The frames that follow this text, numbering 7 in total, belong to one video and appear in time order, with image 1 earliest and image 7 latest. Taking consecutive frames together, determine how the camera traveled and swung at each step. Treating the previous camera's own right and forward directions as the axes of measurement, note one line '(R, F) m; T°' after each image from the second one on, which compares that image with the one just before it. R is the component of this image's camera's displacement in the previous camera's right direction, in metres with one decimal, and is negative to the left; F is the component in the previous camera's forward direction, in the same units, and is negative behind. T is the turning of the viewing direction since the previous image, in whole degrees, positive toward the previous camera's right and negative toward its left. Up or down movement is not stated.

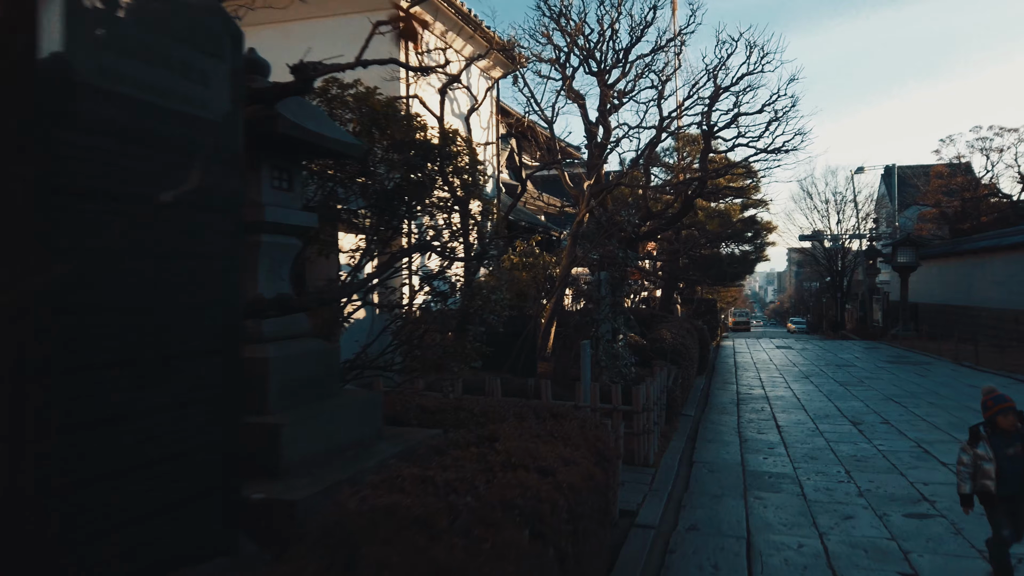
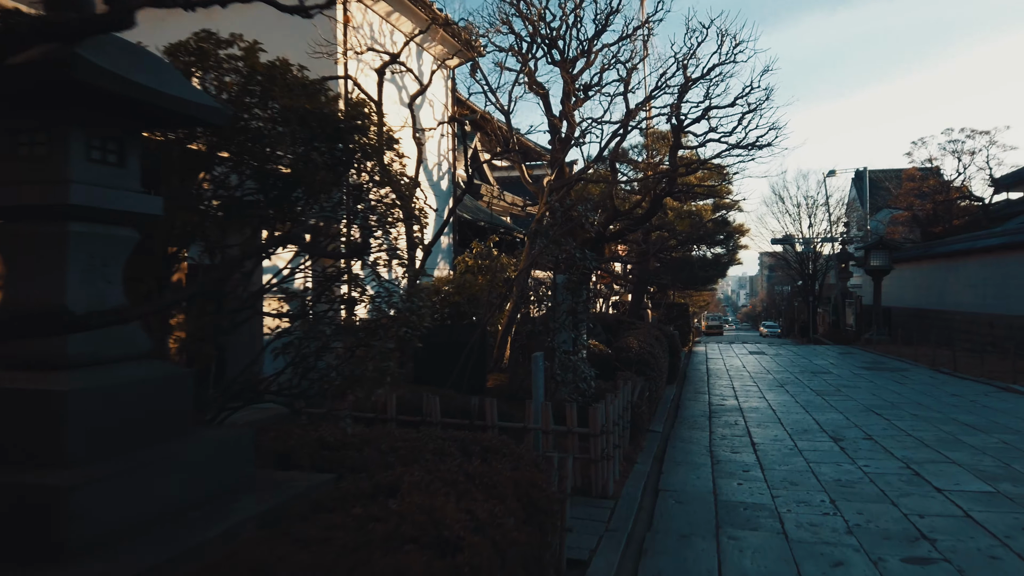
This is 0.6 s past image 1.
(+0.3, +0.9) m; +2°
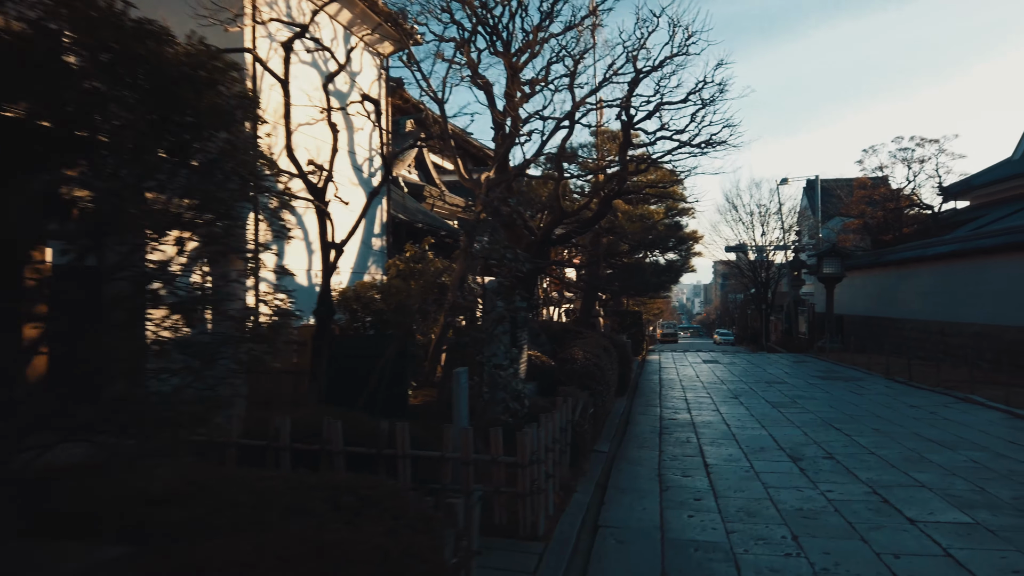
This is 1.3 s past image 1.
(+0.3, +0.9) m; +3°
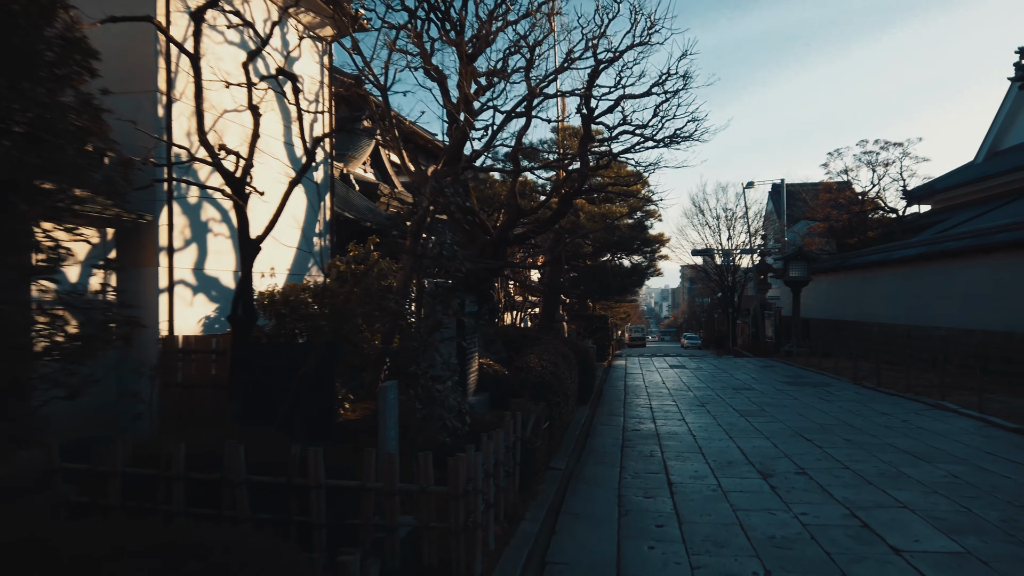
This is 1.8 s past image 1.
(+0.2, +0.7) m; +2°
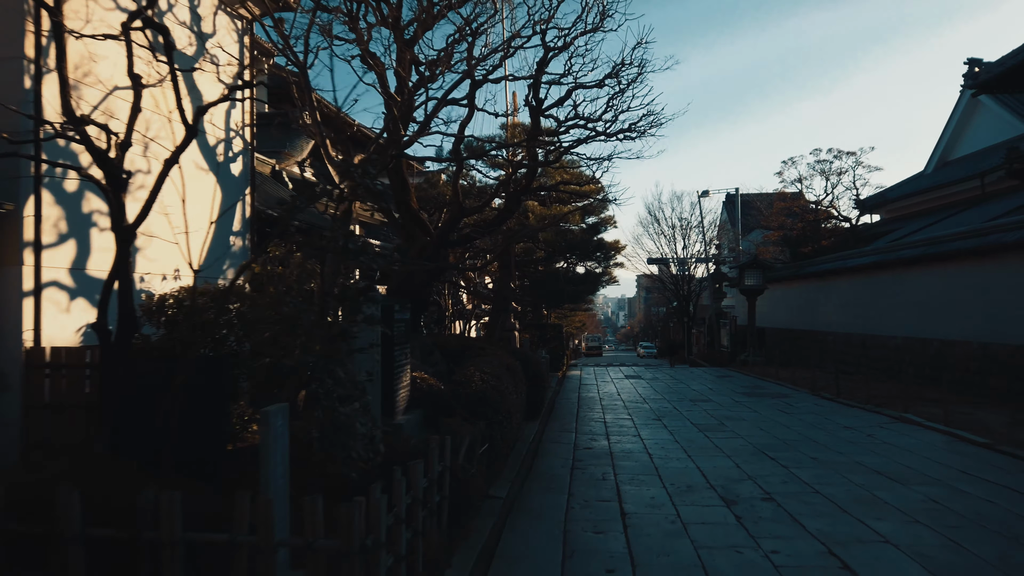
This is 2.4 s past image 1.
(+0.2, +0.9) m; +3°
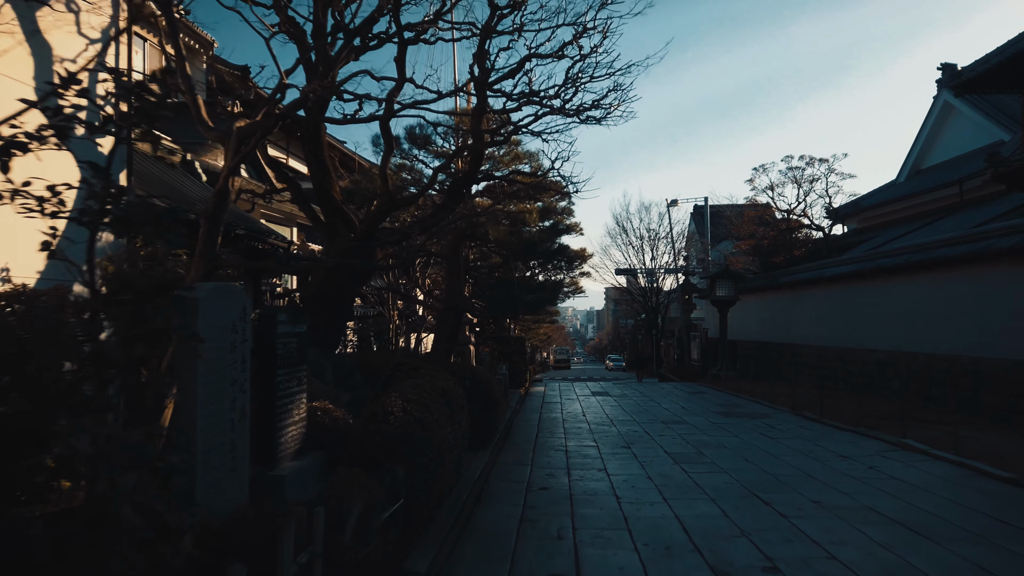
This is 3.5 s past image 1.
(+0.3, +1.6) m; +2°
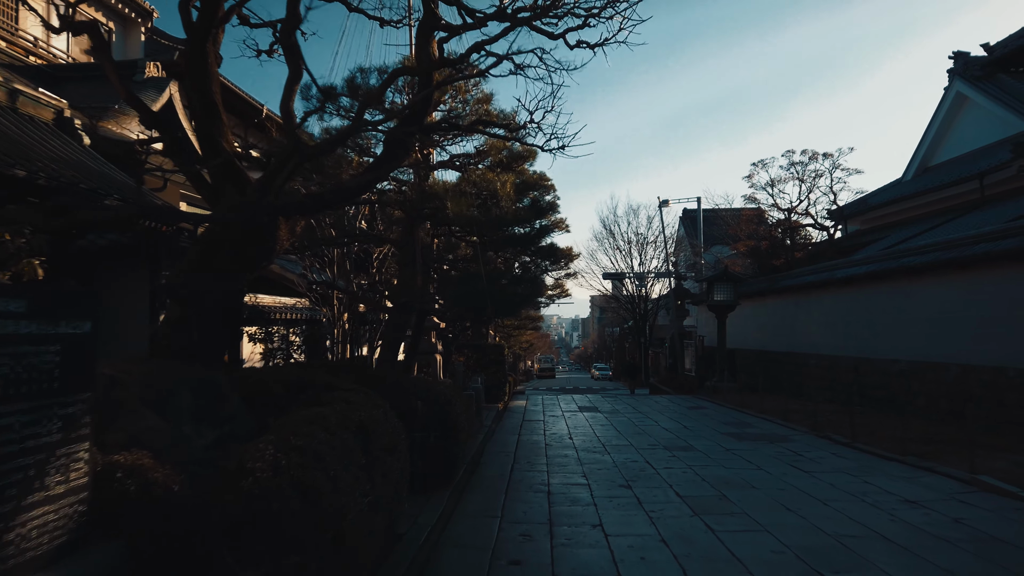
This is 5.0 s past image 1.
(+0.2, +2.4) m; +1°
